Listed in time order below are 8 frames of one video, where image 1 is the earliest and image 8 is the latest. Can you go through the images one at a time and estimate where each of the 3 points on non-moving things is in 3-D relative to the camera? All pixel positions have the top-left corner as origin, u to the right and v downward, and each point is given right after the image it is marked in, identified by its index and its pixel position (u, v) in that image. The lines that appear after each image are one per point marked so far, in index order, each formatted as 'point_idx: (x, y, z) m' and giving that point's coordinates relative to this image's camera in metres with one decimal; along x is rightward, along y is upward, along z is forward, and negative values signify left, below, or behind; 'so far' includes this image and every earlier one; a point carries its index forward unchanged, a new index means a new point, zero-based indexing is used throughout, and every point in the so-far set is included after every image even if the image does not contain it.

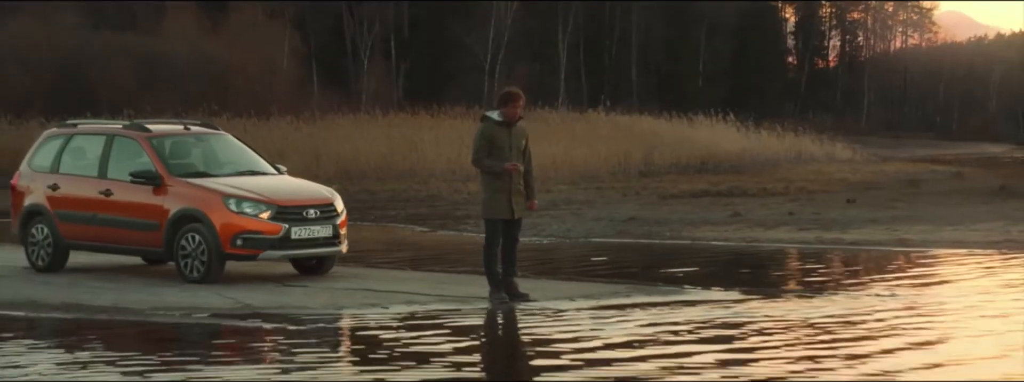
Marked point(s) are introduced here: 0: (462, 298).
0: (-0.1, -0.3, +7.2) m
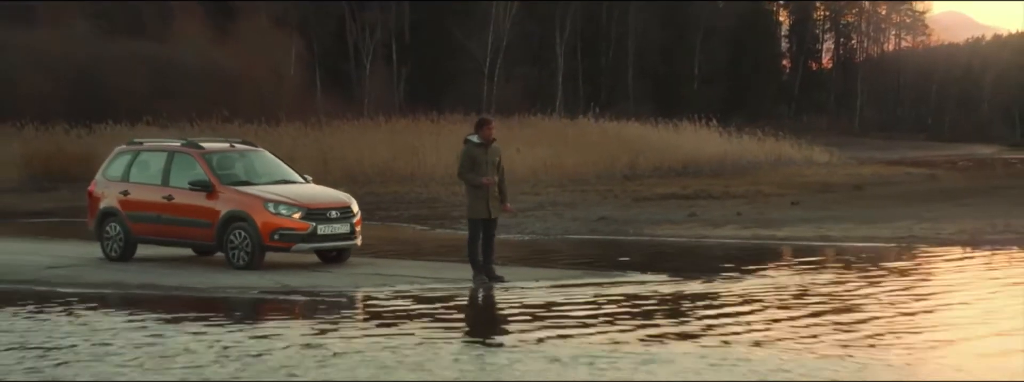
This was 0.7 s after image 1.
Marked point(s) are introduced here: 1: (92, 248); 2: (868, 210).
0: (-0.2, -0.4, +9.1) m
1: (-2.1, -0.3, +11.9) m
2: (+2.2, -0.1, +14.1) m
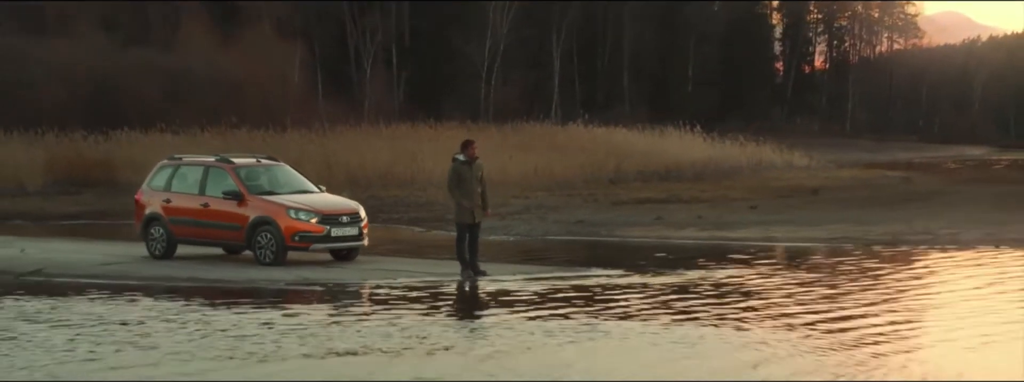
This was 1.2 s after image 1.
0: (-0.3, -0.4, +10.9) m
1: (-2.2, -0.4, +13.7) m
2: (+2.1, -0.2, +15.9) m
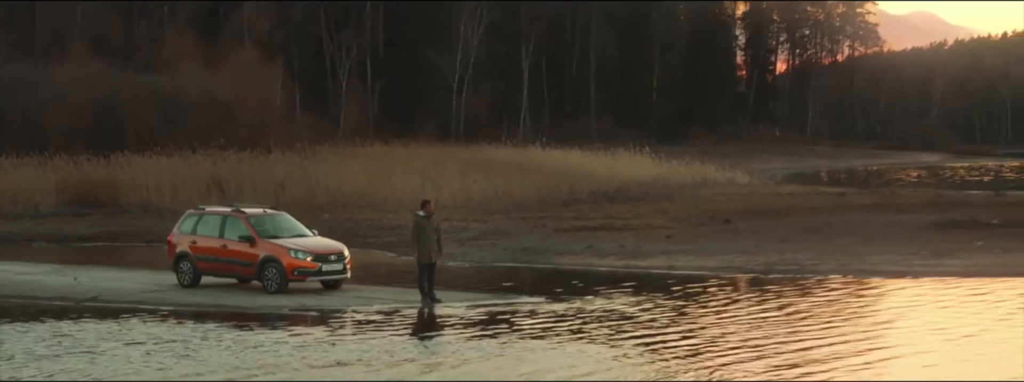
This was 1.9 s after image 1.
0: (-0.6, -0.7, +14.2) m
1: (-2.5, -0.7, +17.0) m
2: (+1.7, -0.4, +19.2) m
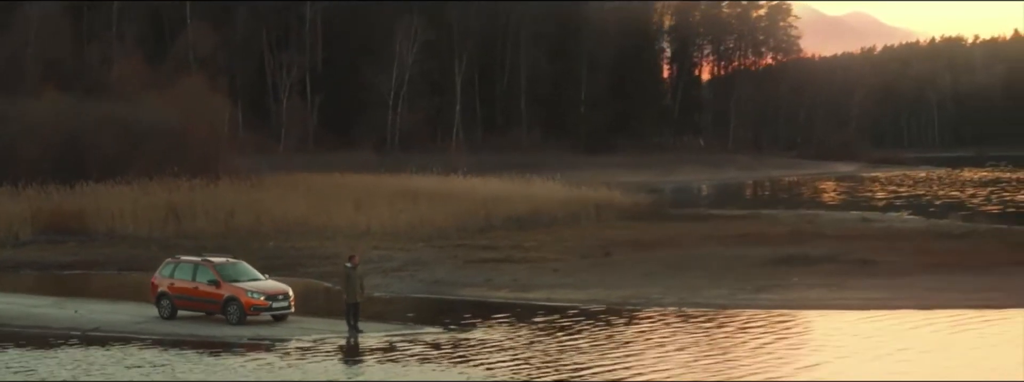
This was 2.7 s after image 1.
0: (-1.4, -1.1, +18.5) m
1: (-3.4, -1.1, +21.2) m
2: (+0.8, -0.9, +23.6) m
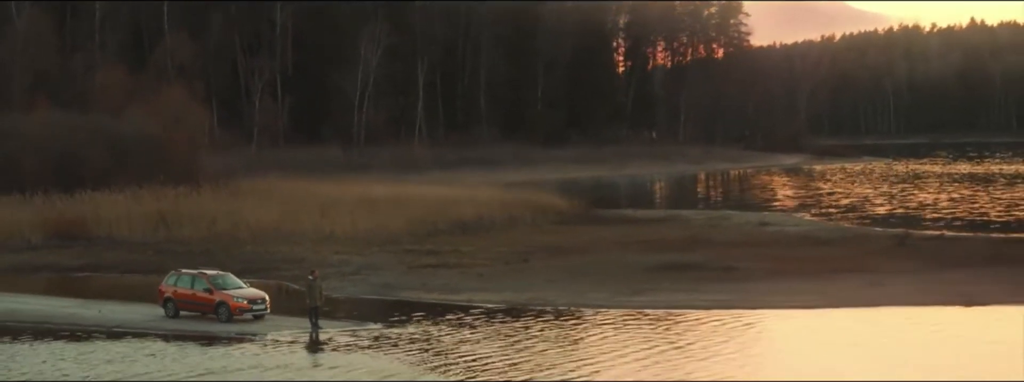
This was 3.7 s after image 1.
0: (-2.2, -1.4, +24.3) m
1: (-4.2, -1.4, +27.0) m
2: (0.0, -1.1, +29.4) m
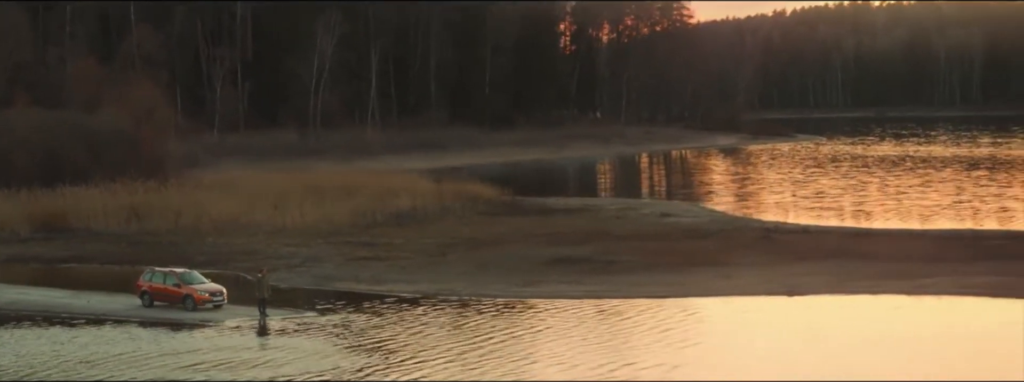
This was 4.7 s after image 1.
0: (-3.4, -1.6, +30.2) m
1: (-5.4, -1.6, +32.9) m
2: (-1.3, -1.2, +35.3) m
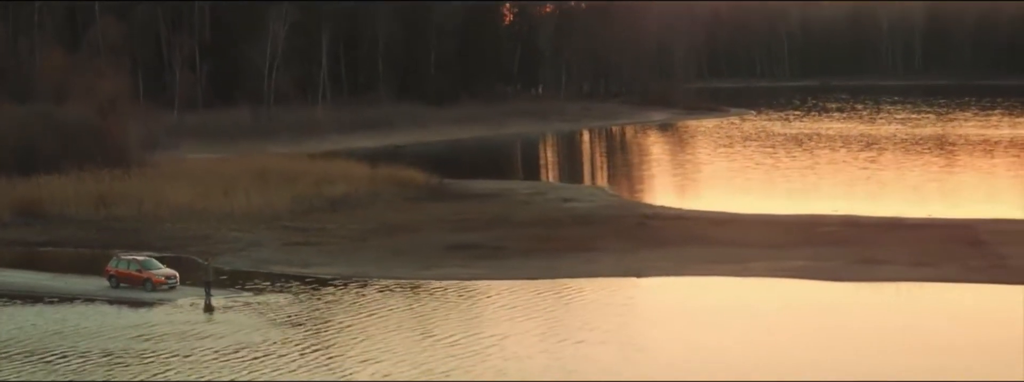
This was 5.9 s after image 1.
0: (-5.0, -1.7, +37.2) m
1: (-7.1, -1.6, +39.8) m
2: (-3.0, -1.2, +42.4) m
